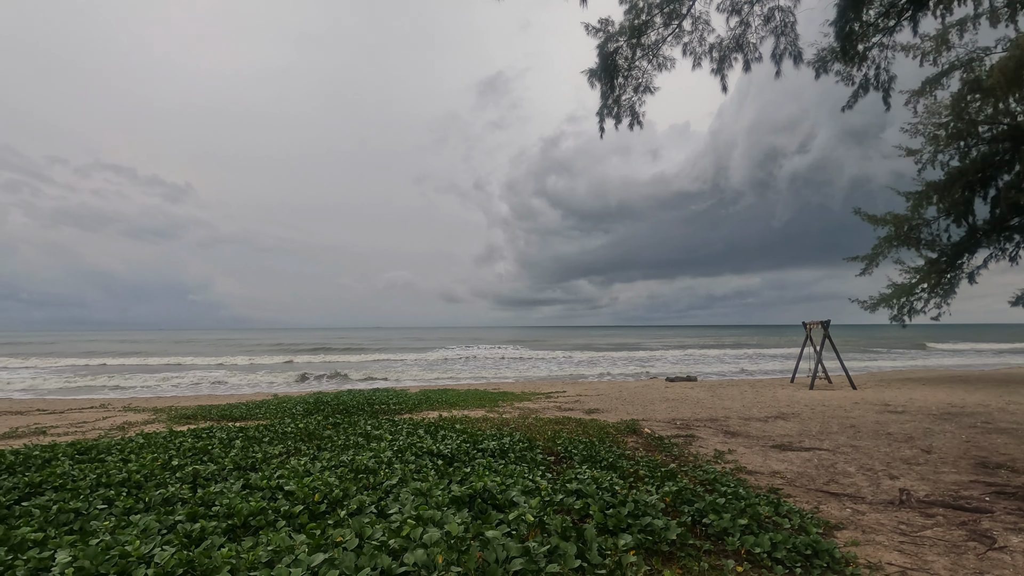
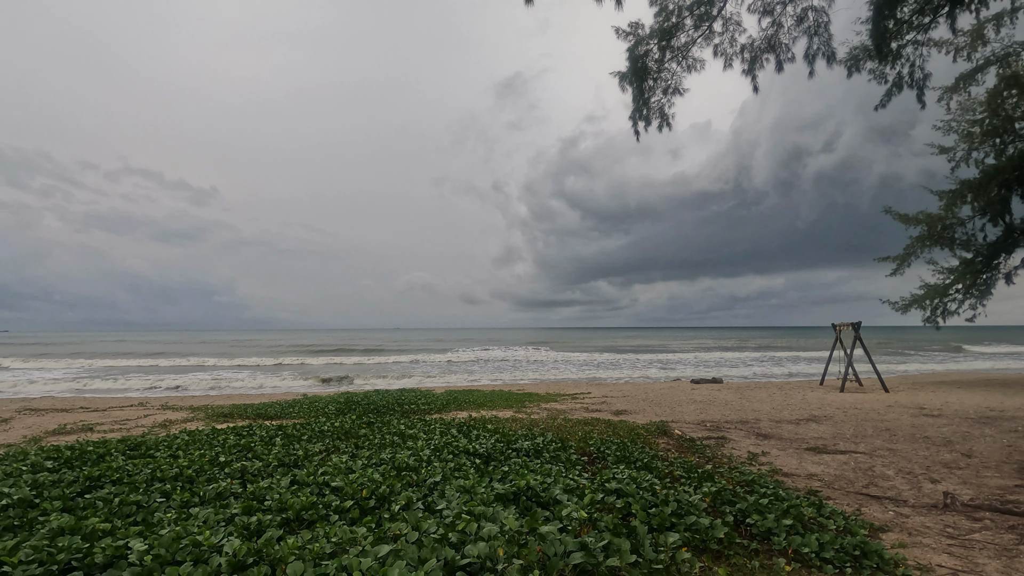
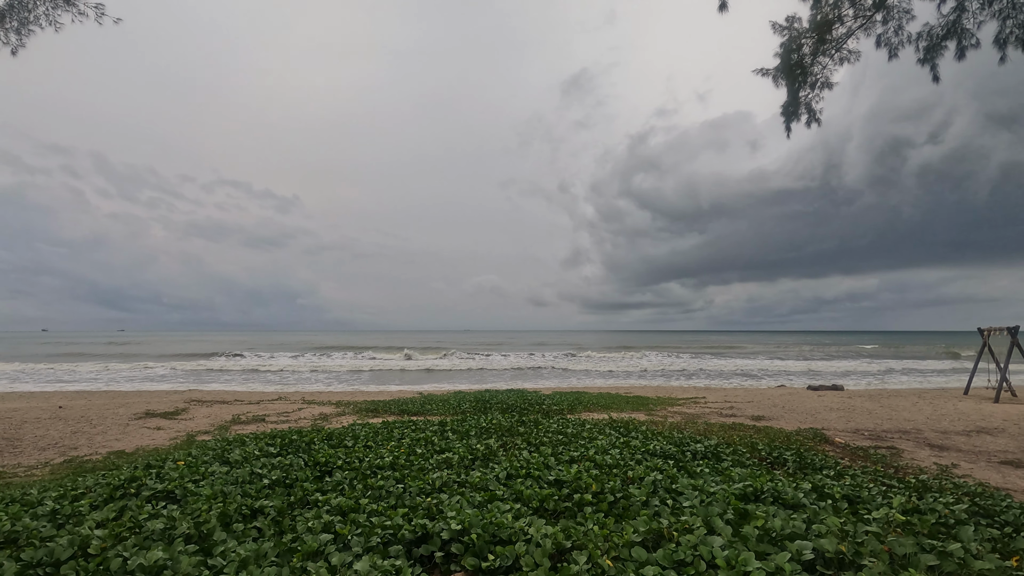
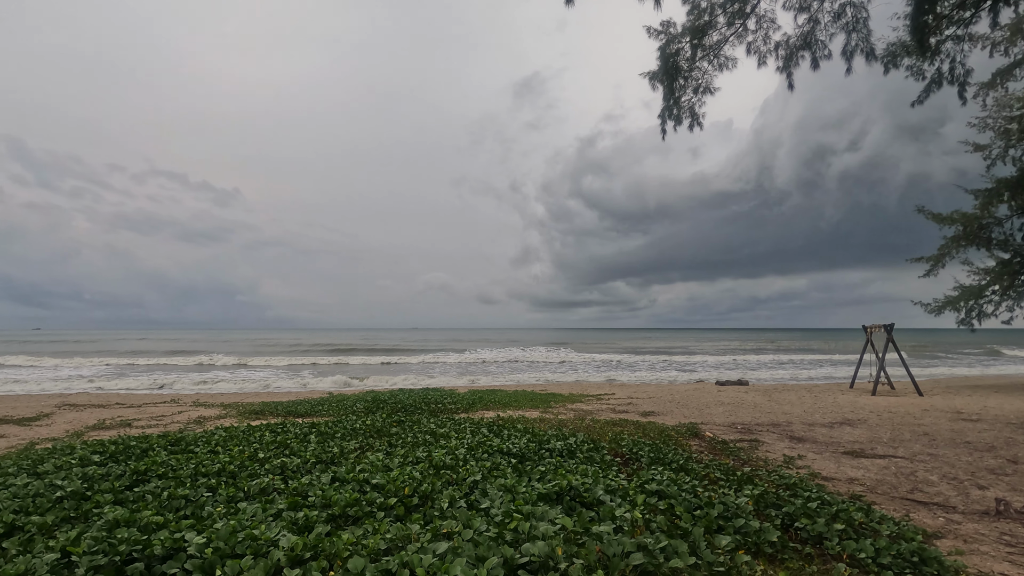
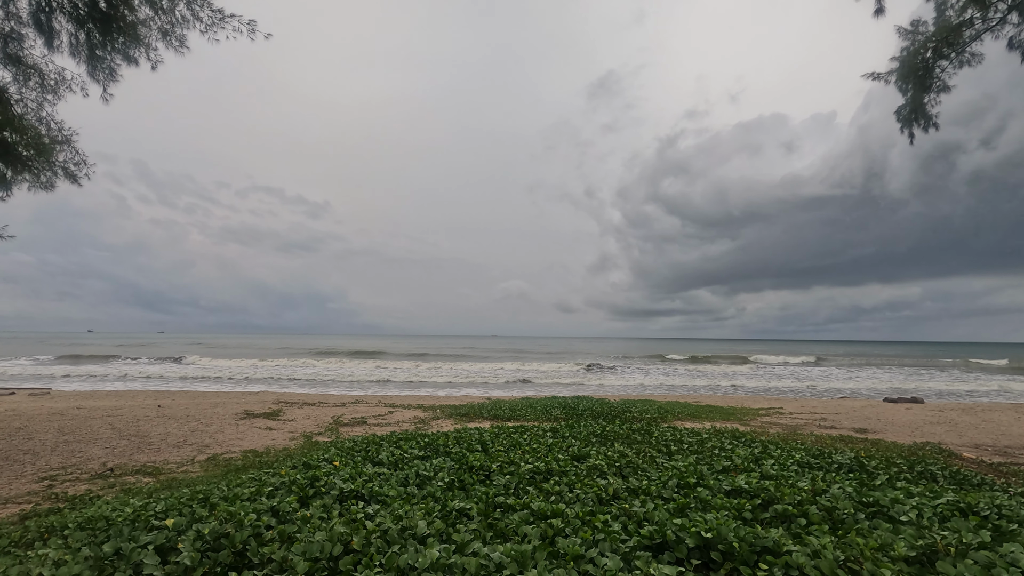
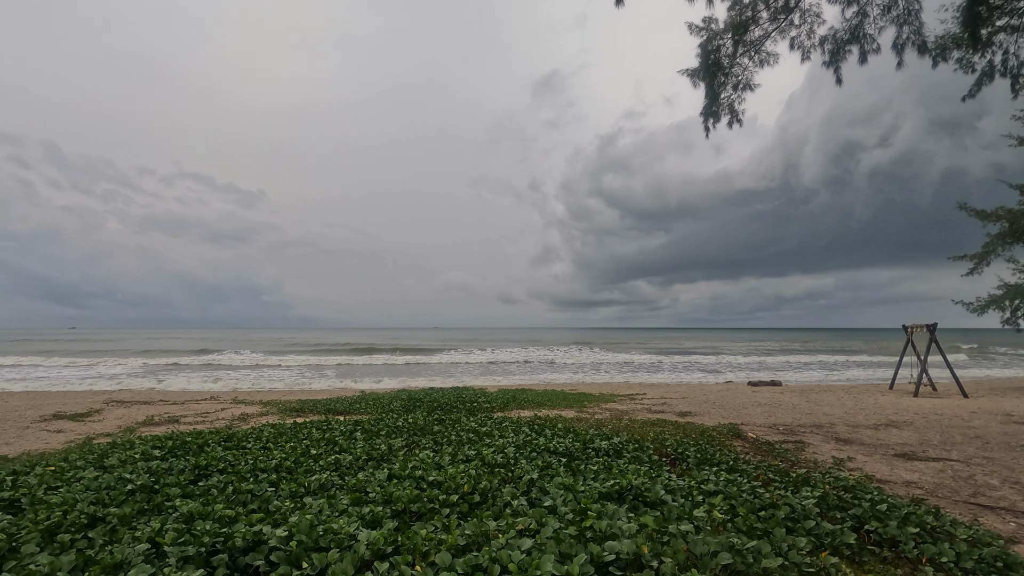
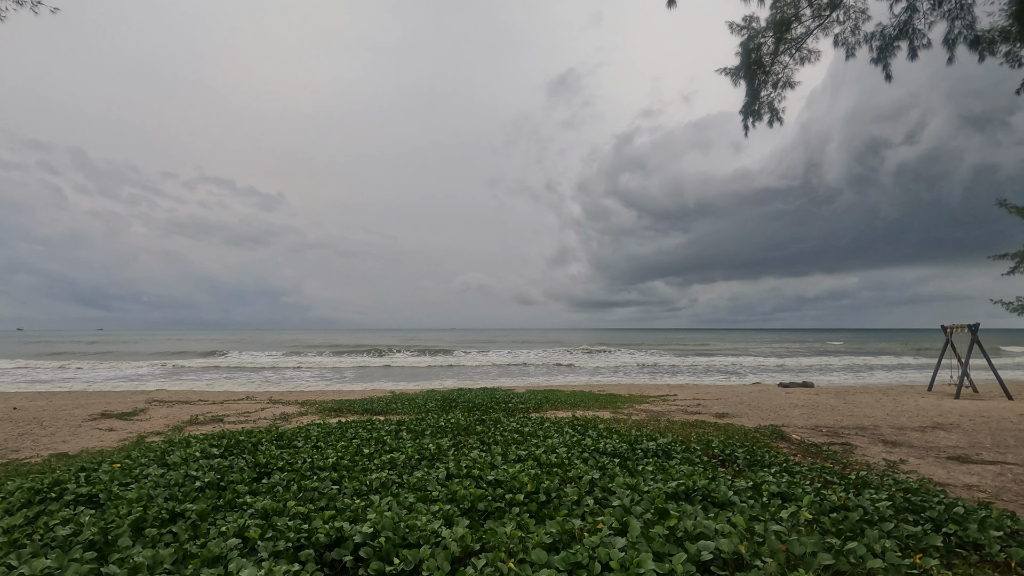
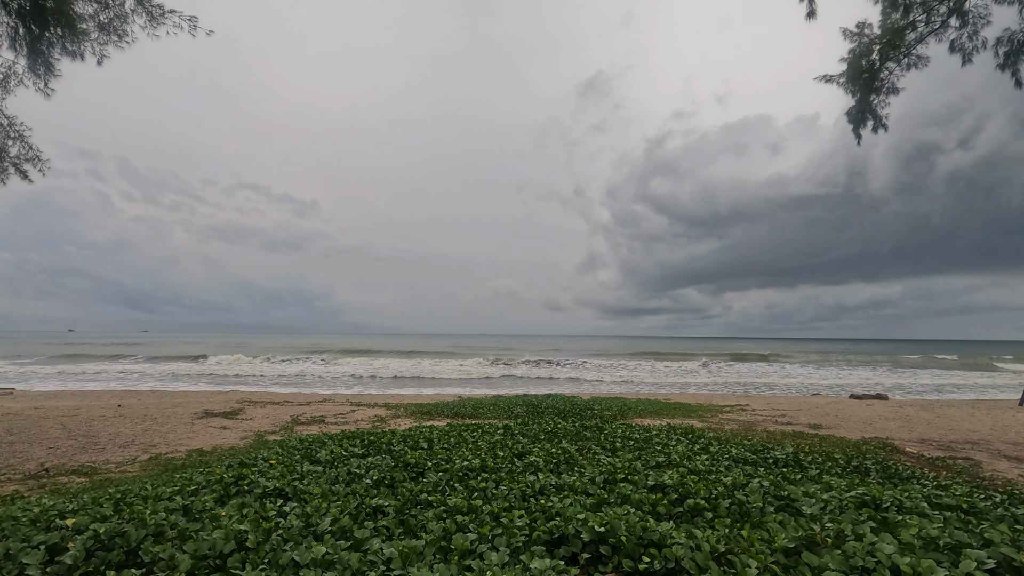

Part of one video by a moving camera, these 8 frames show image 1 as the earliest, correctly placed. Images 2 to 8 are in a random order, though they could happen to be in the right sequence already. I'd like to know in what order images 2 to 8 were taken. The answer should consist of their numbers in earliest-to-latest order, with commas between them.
2, 4, 6, 7, 3, 8, 5
